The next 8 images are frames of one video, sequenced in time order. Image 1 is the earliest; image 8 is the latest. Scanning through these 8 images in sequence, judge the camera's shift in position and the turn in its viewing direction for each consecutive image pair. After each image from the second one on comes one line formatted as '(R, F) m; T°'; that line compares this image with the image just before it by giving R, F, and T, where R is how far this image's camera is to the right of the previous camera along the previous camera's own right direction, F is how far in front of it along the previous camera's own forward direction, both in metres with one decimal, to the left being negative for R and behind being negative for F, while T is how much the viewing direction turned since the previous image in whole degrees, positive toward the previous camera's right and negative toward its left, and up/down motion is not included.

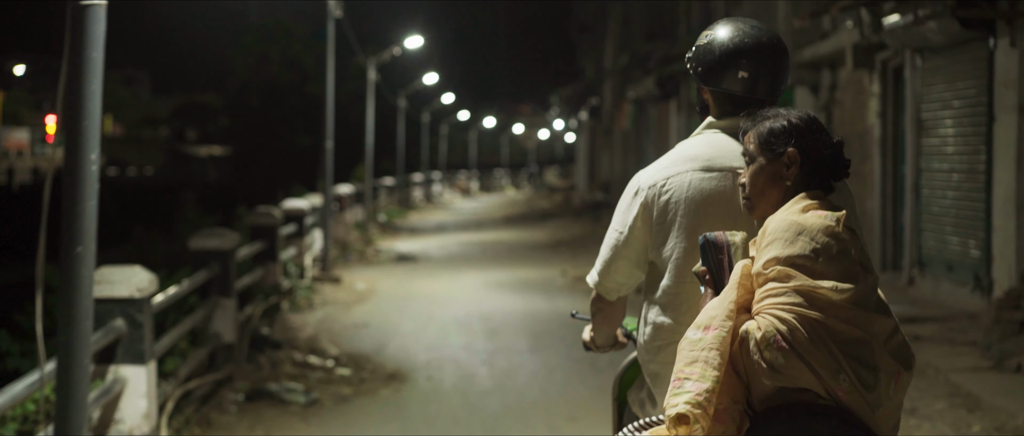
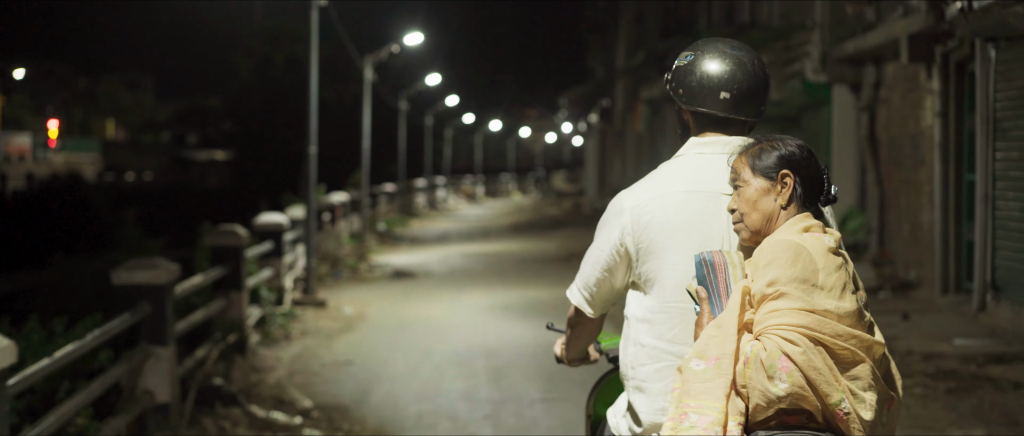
(0.0, +1.6) m; 0°
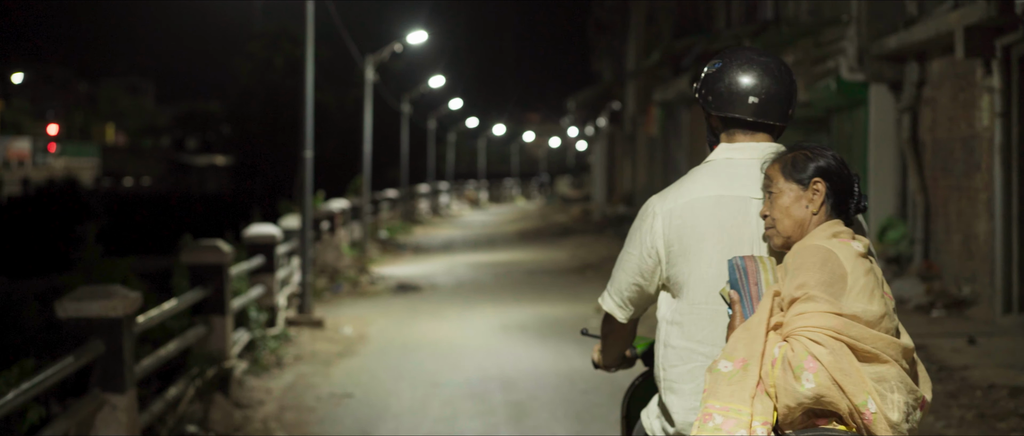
(-0.1, +1.0) m; 0°
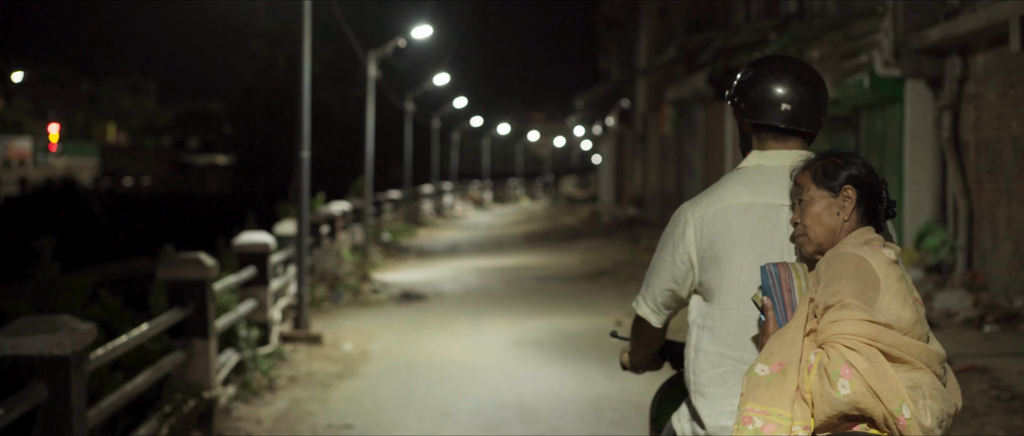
(-0.1, +0.9) m; 0°
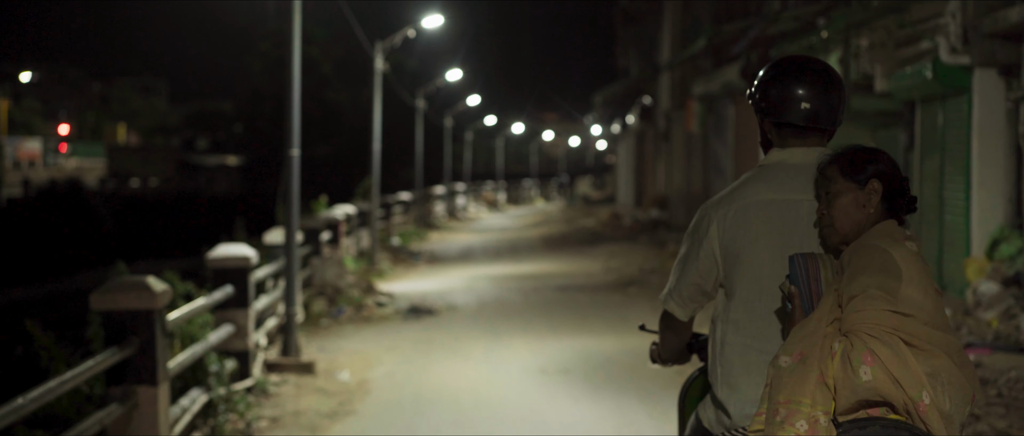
(-0.1, +1.4) m; -1°
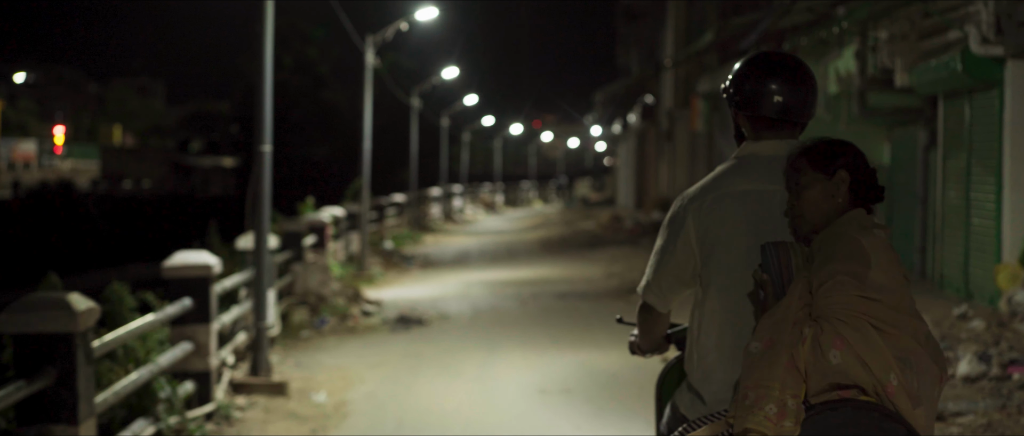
(0.0, +0.8) m; 0°
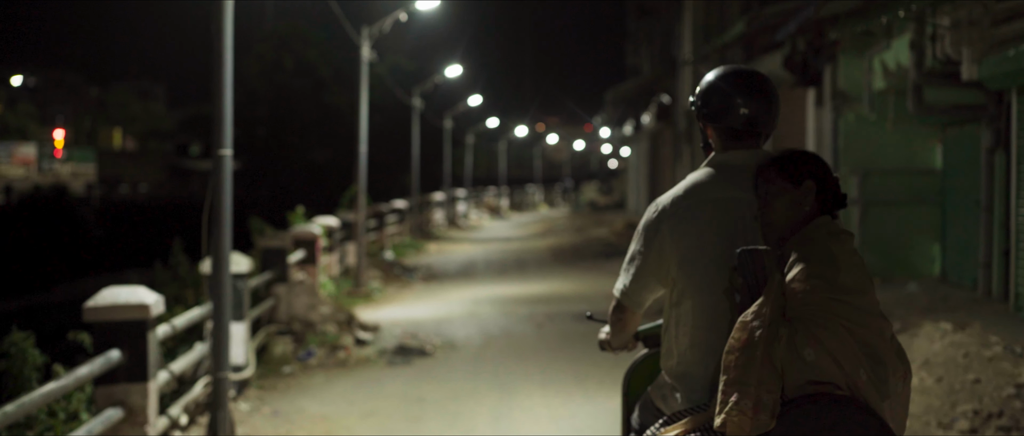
(-0.1, +1.5) m; 0°
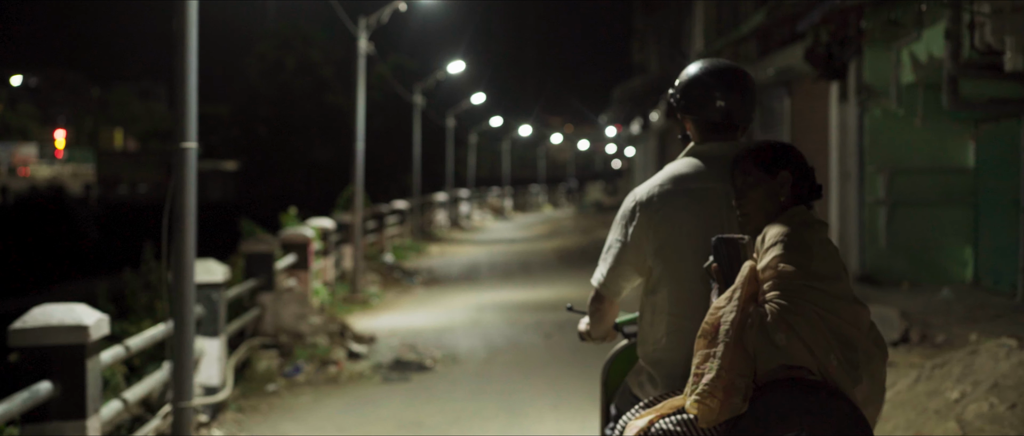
(0.0, +0.8) m; 0°
